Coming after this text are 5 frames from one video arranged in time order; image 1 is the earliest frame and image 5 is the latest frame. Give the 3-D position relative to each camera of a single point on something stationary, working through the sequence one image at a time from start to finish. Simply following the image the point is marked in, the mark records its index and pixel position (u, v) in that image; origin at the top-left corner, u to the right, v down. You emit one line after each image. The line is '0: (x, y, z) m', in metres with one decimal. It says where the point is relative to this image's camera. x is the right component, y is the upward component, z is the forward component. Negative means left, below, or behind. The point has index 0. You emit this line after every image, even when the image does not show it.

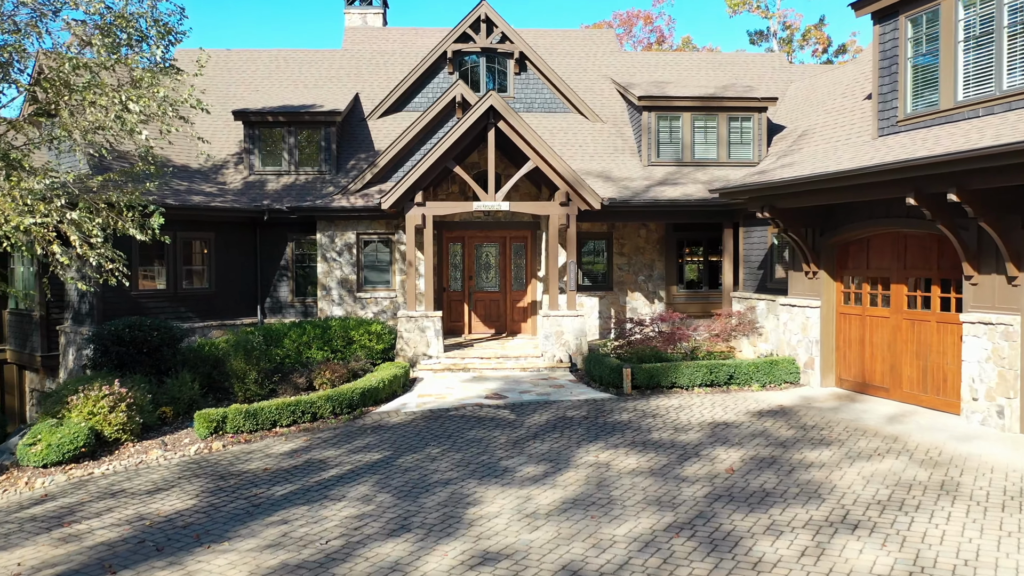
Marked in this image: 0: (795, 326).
0: (+5.0, -0.7, +12.3) m
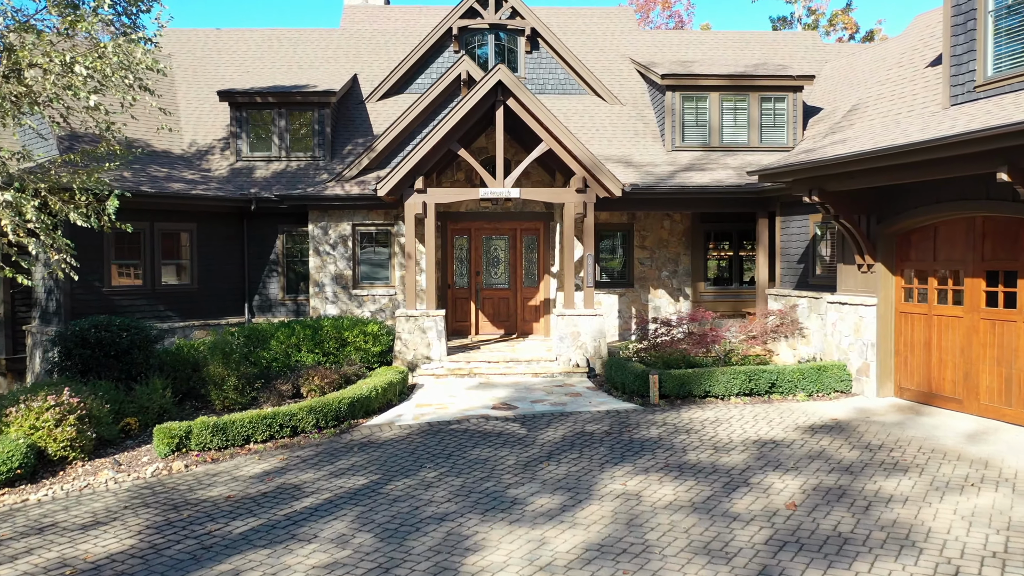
0: (+5.1, -0.6, +10.8) m
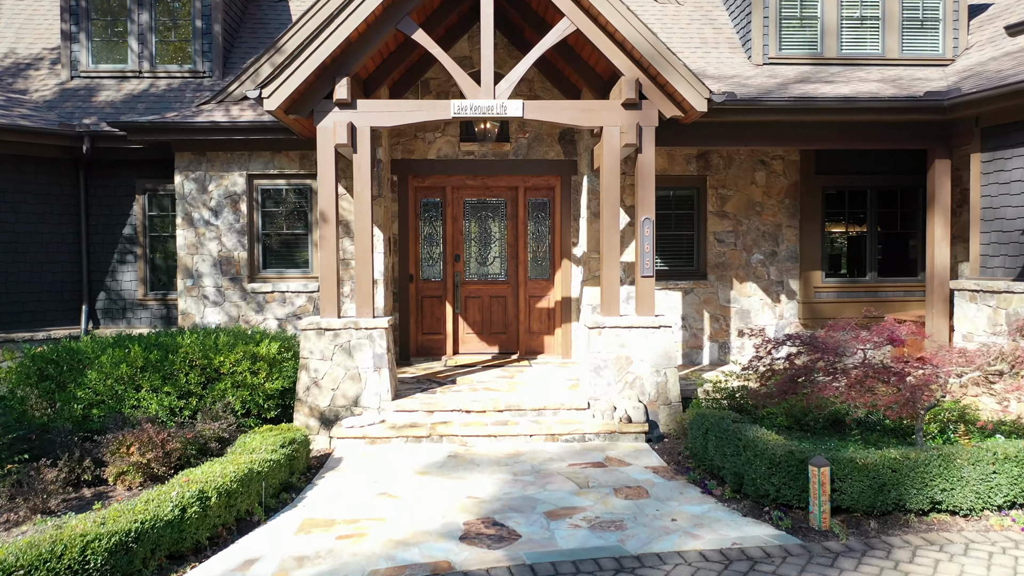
0: (+5.1, -0.5, +5.1) m
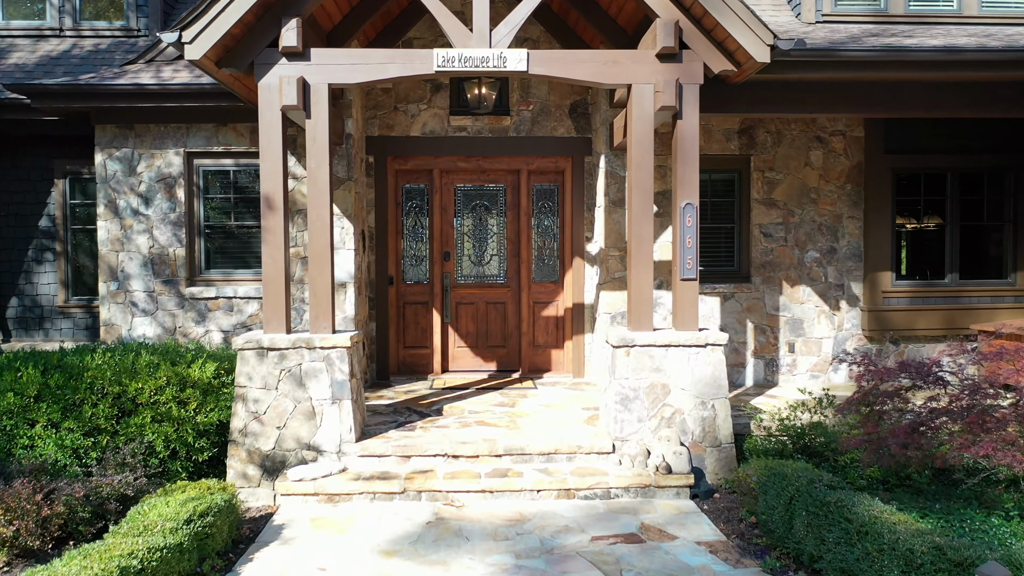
0: (+5.1, -0.5, +3.4) m
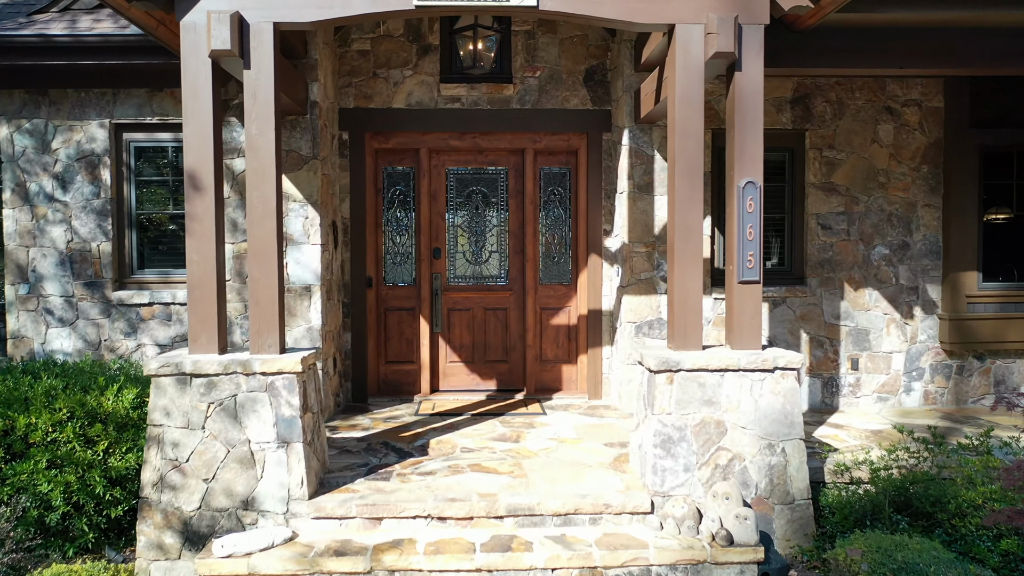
0: (+5.1, -0.6, +2.1) m
